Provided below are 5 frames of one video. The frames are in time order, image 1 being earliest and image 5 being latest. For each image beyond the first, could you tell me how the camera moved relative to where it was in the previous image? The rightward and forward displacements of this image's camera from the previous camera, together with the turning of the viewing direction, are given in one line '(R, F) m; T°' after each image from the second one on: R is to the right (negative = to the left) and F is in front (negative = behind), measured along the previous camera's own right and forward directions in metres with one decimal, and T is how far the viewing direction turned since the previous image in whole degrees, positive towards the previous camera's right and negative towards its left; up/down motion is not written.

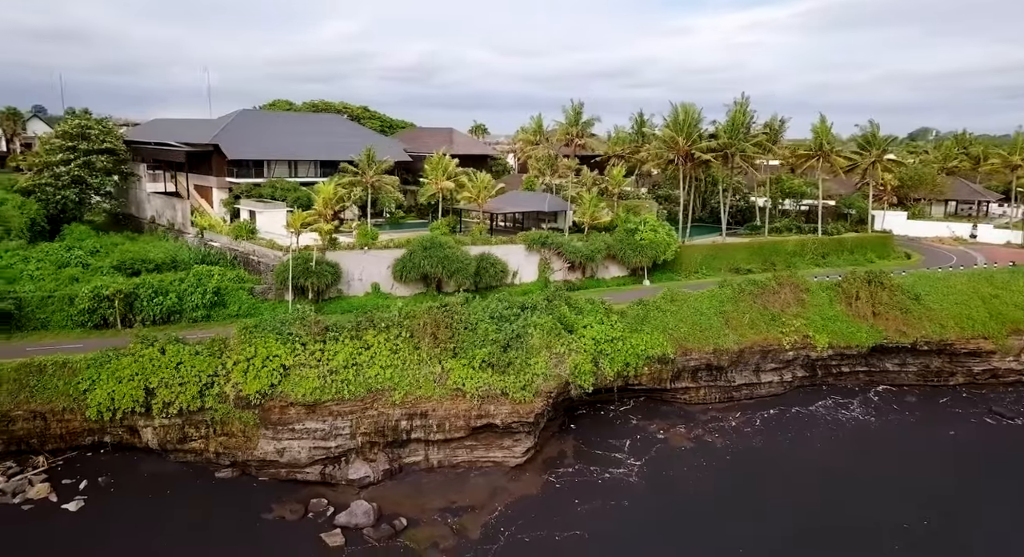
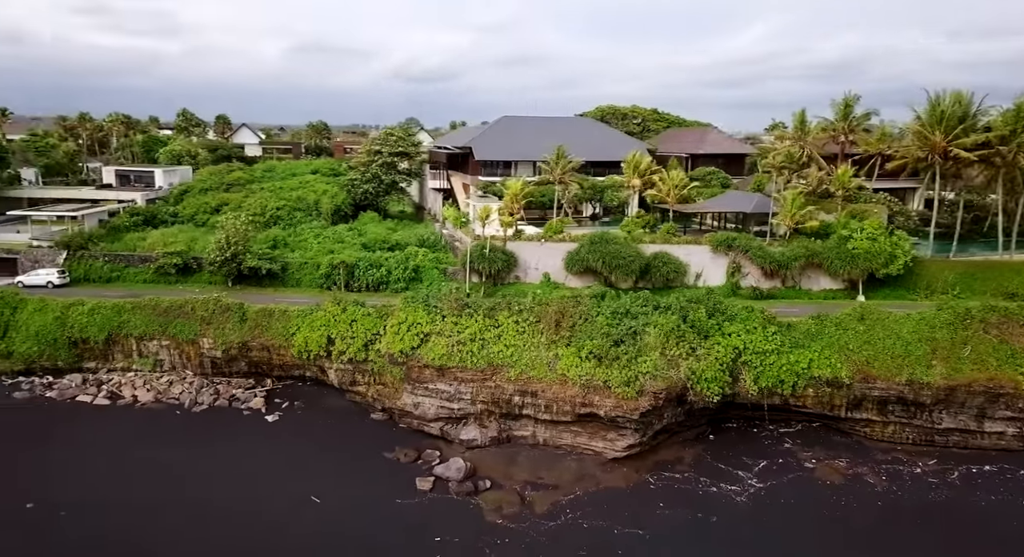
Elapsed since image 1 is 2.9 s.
(+8.8, +0.6) m; -27°
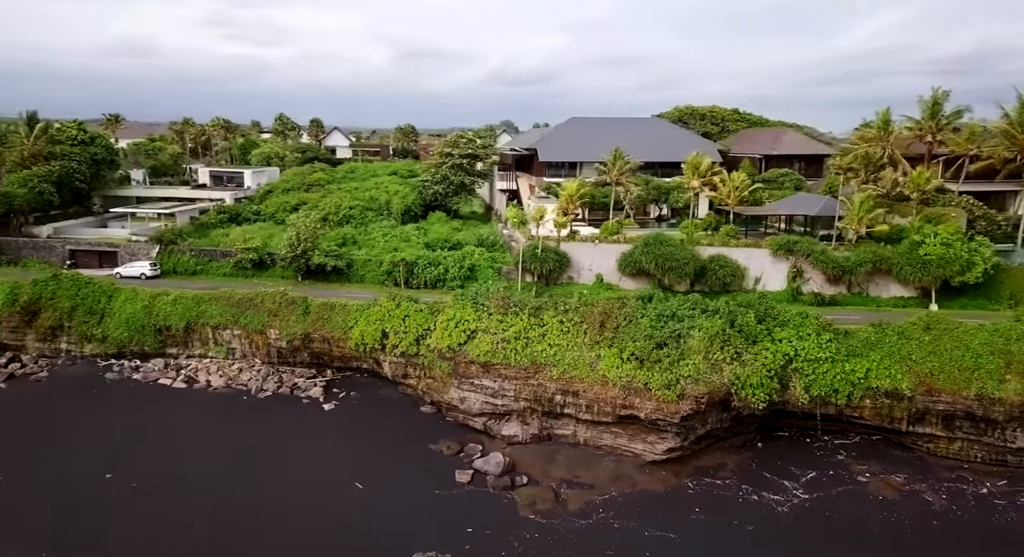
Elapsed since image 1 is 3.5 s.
(+1.7, -0.4) m; -7°
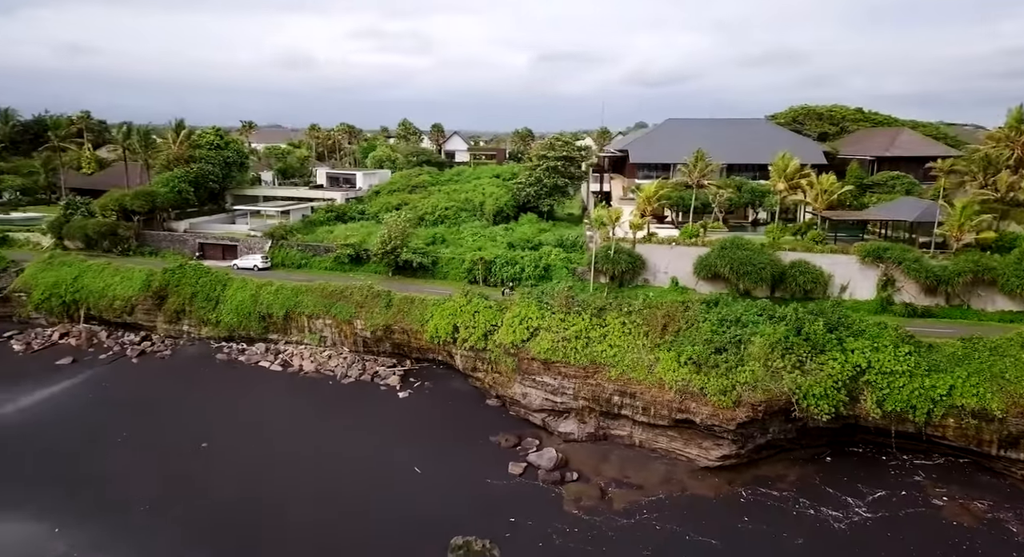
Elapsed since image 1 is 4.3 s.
(+2.5, -0.6) m; -10°
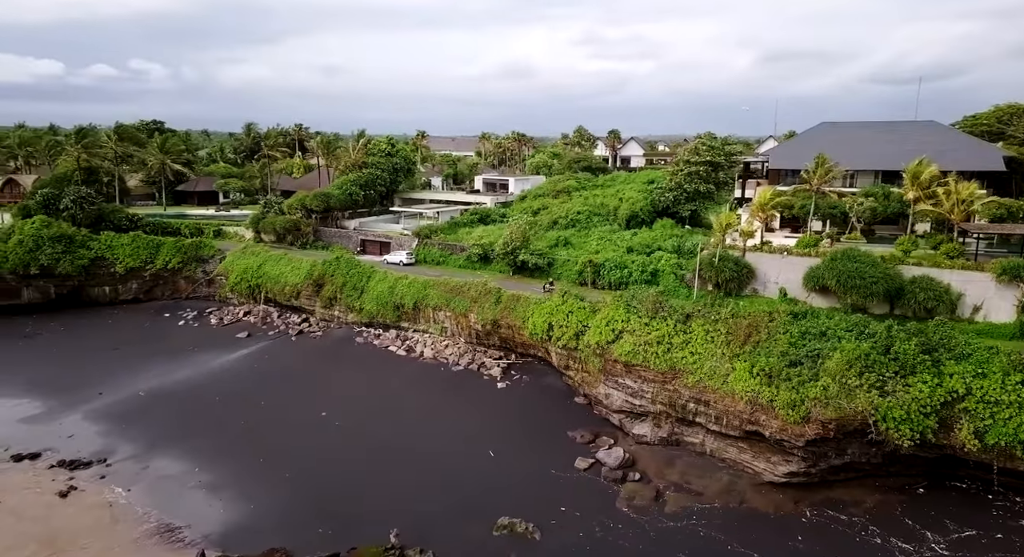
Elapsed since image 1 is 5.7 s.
(+4.6, -1.2) m; -15°
